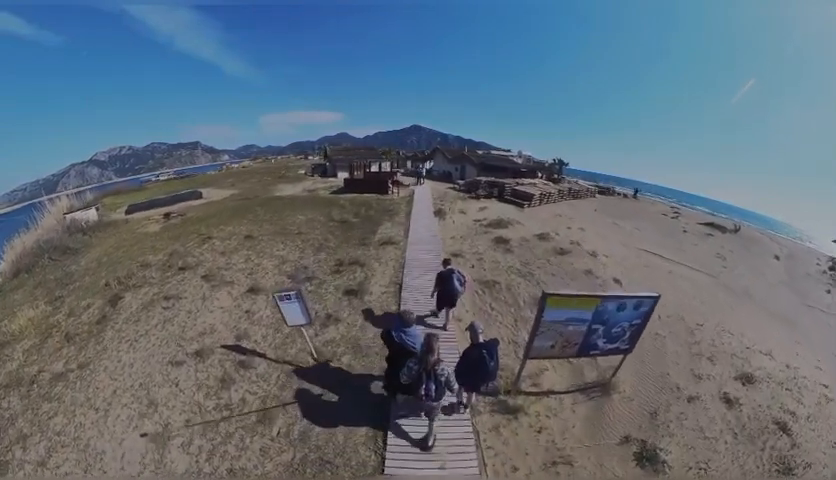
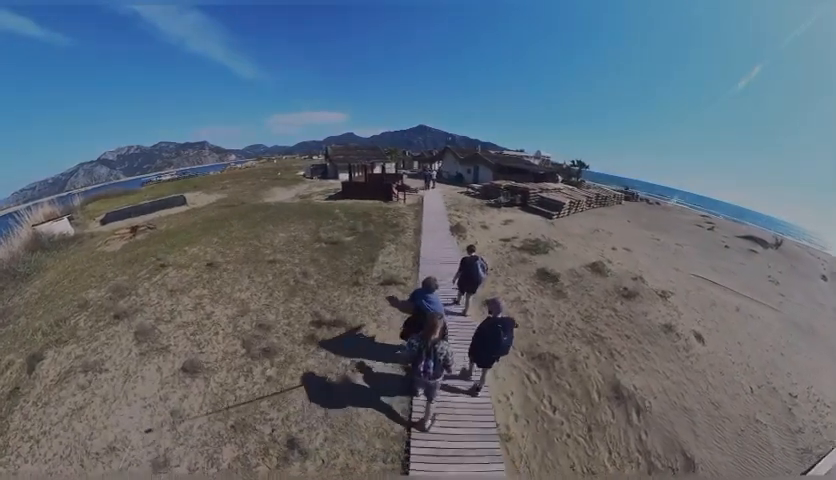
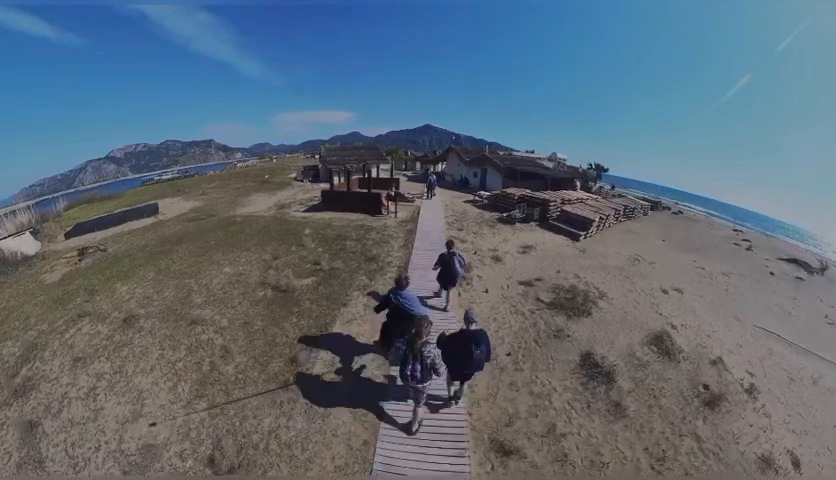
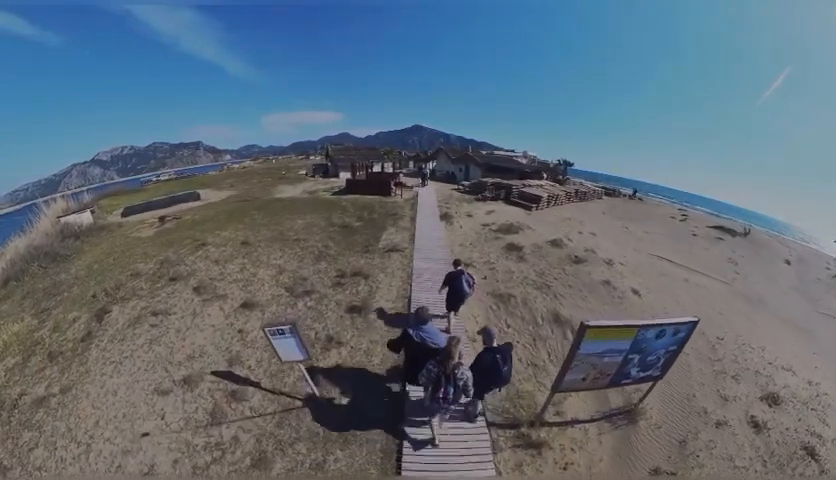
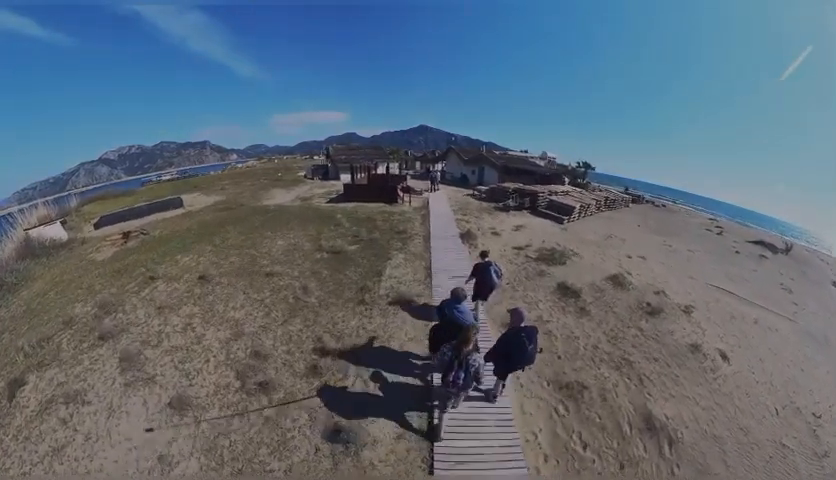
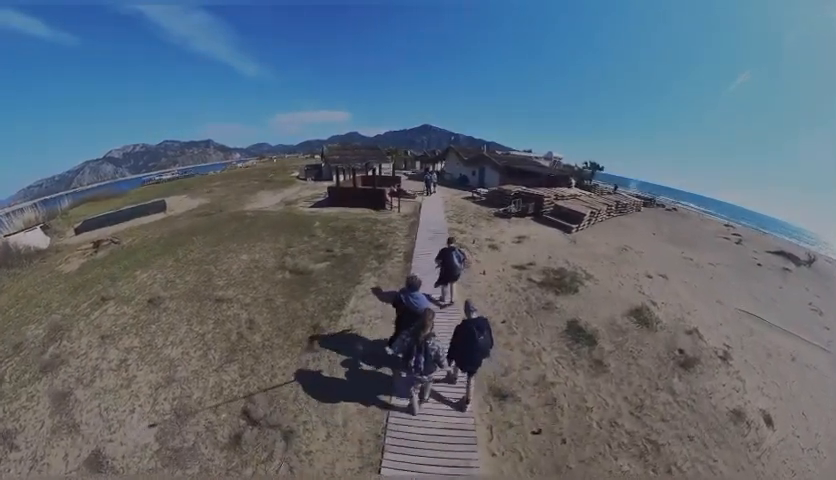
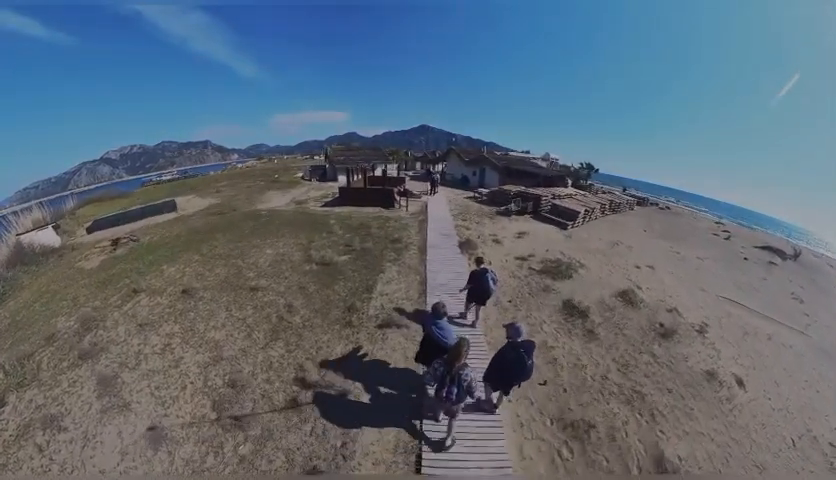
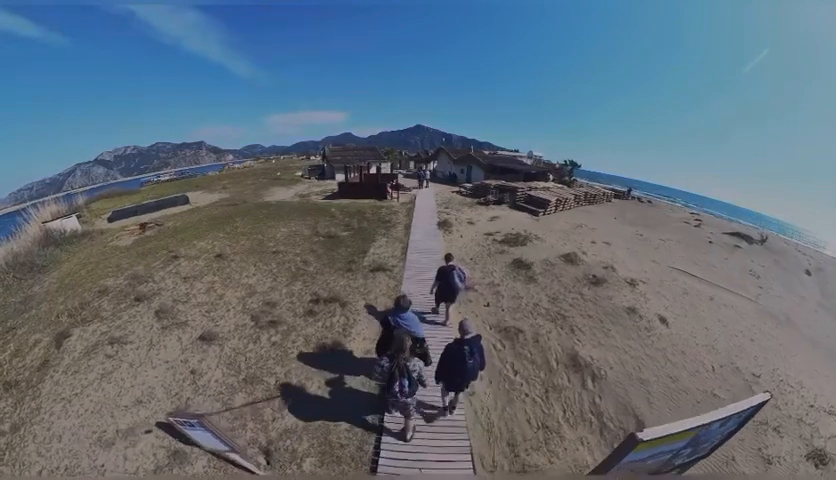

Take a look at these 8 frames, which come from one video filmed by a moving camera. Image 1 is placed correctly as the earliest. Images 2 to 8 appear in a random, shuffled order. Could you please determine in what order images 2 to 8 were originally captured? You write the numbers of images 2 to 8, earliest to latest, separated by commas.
4, 8, 2, 5, 7, 6, 3
